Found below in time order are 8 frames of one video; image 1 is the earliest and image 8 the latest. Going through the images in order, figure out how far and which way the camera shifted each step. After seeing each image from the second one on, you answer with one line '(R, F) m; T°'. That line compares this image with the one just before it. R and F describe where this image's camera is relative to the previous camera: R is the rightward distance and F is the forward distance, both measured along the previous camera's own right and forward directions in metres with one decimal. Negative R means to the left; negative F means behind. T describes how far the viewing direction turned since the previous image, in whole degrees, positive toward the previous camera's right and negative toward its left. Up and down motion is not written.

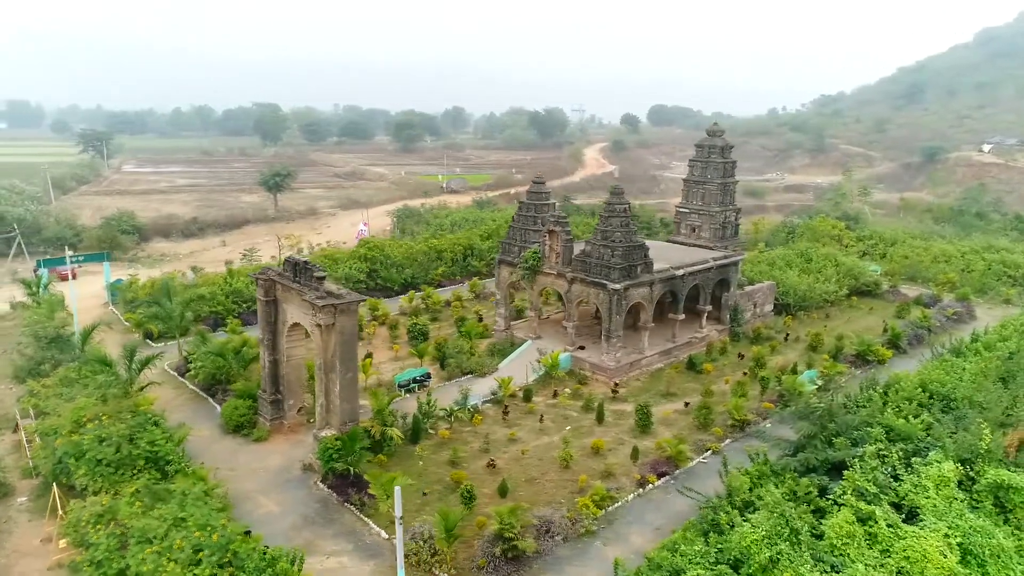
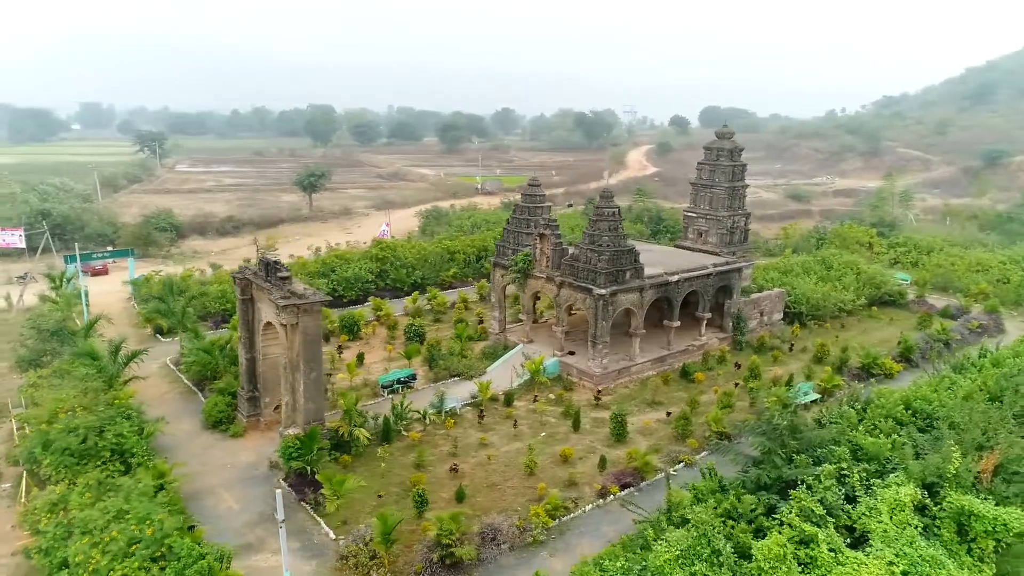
(+2.0, +0.3) m; -4°
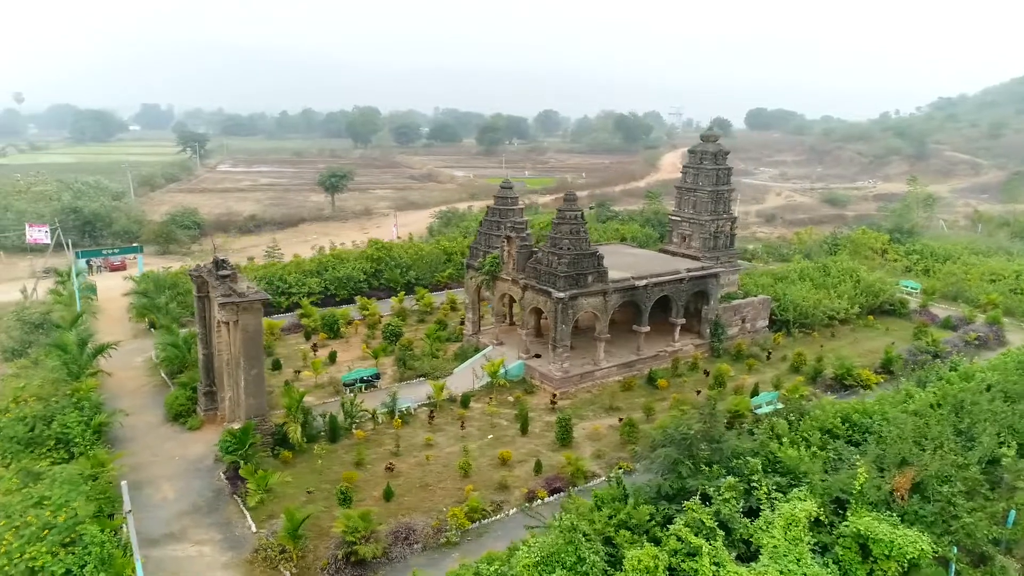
(+2.6, +0.1) m; -4°
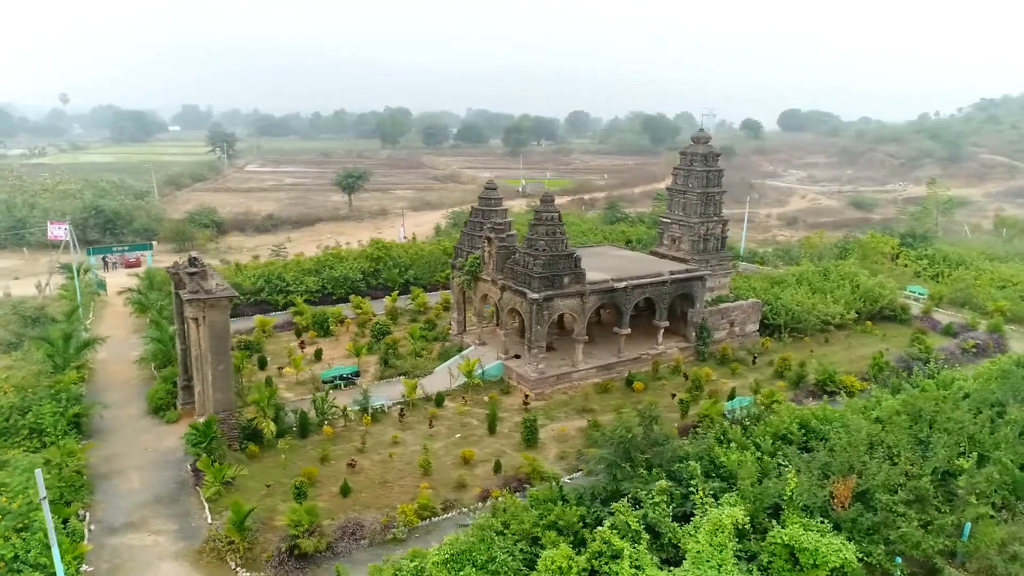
(+1.7, 0.0) m; -3°
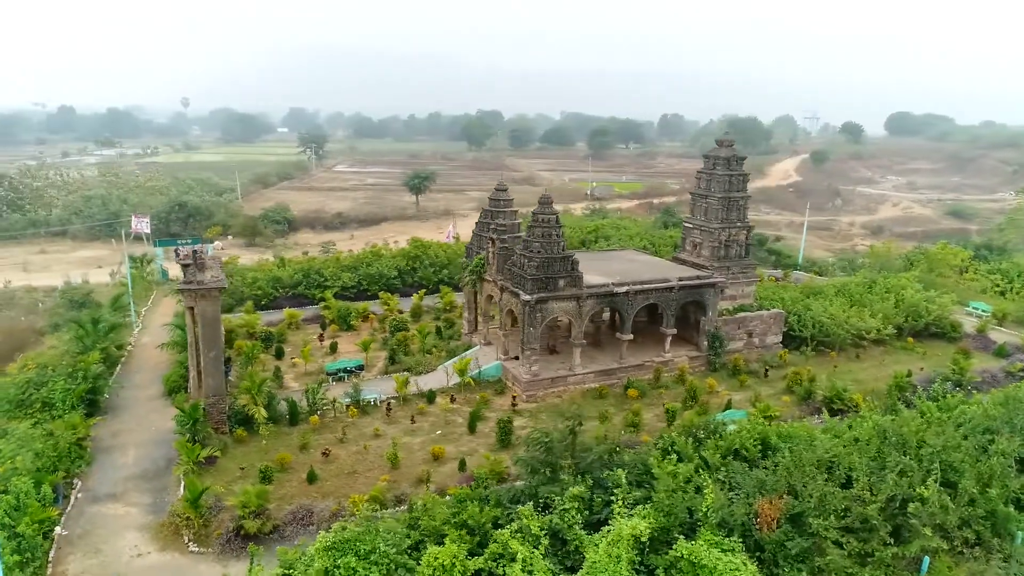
(+2.9, +0.1) m; -8°
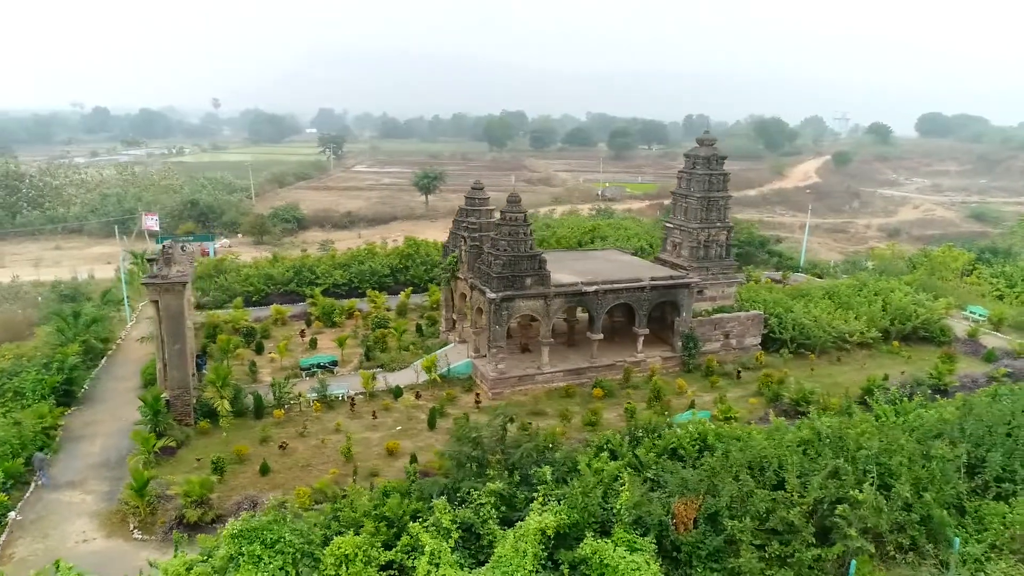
(+1.8, 0.0) m; -2°
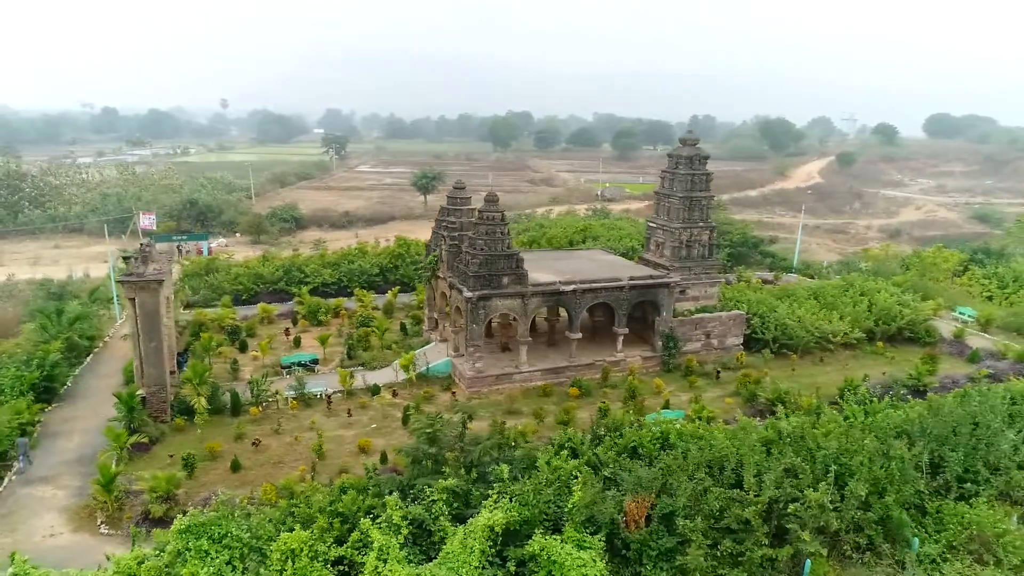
(+0.9, 0.0) m; -1°
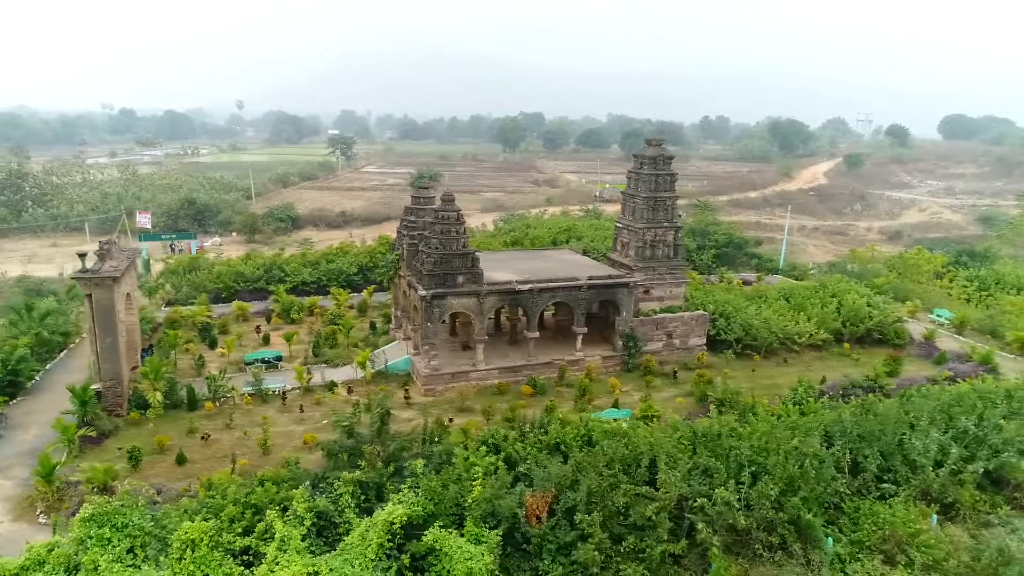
(+1.8, -0.1) m; -1°
